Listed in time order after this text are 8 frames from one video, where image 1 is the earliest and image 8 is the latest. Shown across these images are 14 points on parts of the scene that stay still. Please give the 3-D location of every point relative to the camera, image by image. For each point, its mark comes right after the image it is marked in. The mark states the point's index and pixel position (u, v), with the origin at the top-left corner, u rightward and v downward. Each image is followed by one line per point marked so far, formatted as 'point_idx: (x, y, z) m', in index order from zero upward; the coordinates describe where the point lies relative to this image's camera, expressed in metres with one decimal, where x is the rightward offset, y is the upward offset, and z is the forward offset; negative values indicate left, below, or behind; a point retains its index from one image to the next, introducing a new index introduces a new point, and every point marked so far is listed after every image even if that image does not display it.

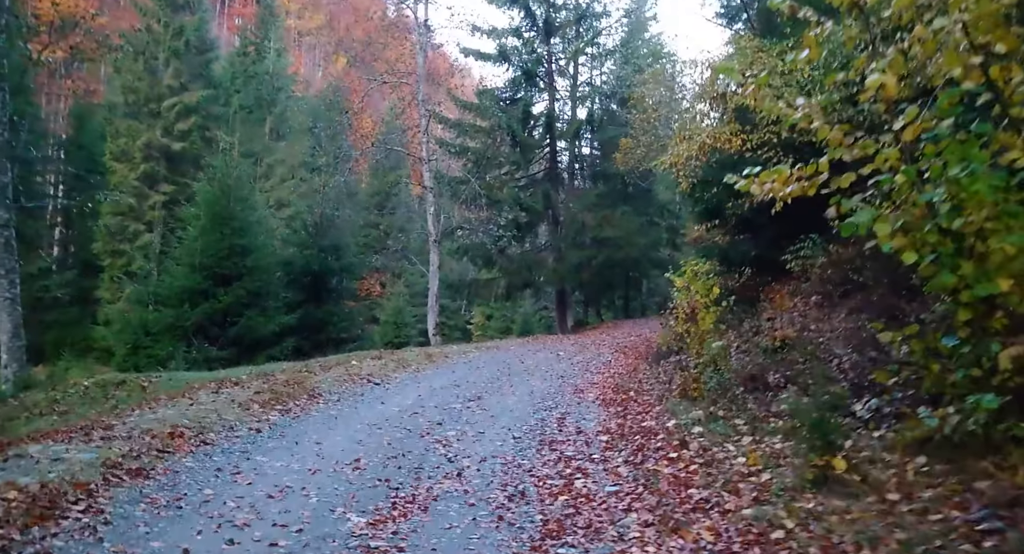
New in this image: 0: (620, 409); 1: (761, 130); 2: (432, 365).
0: (+1.6, -1.9, +11.4) m
1: (+4.6, +2.7, +14.5) m
2: (-1.7, -1.8, +16.2) m
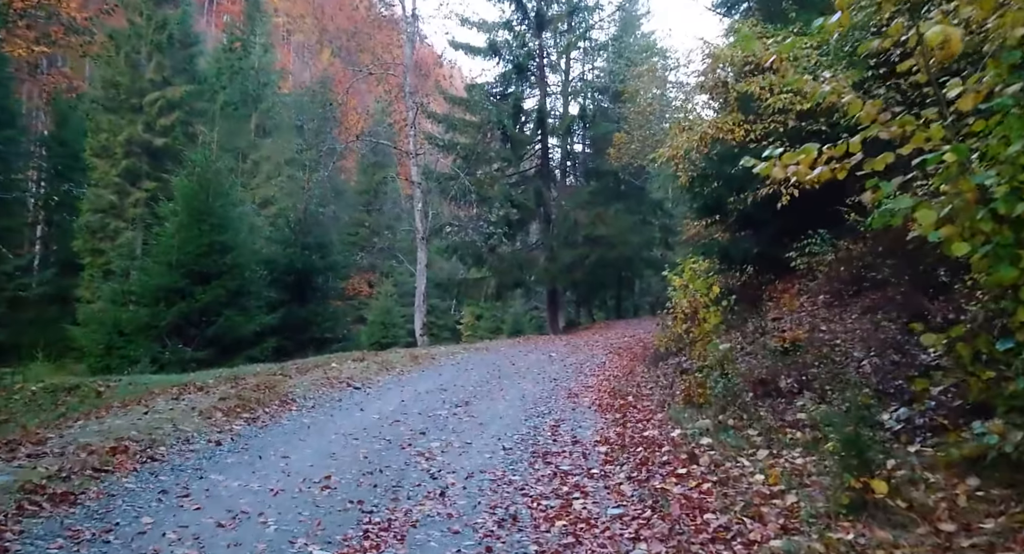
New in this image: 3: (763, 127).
0: (+1.5, -1.9, +10.5) m
1: (+4.5, +2.8, +13.7) m
2: (-1.9, -1.8, +15.3) m
3: (+4.5, +2.7, +13.7) m
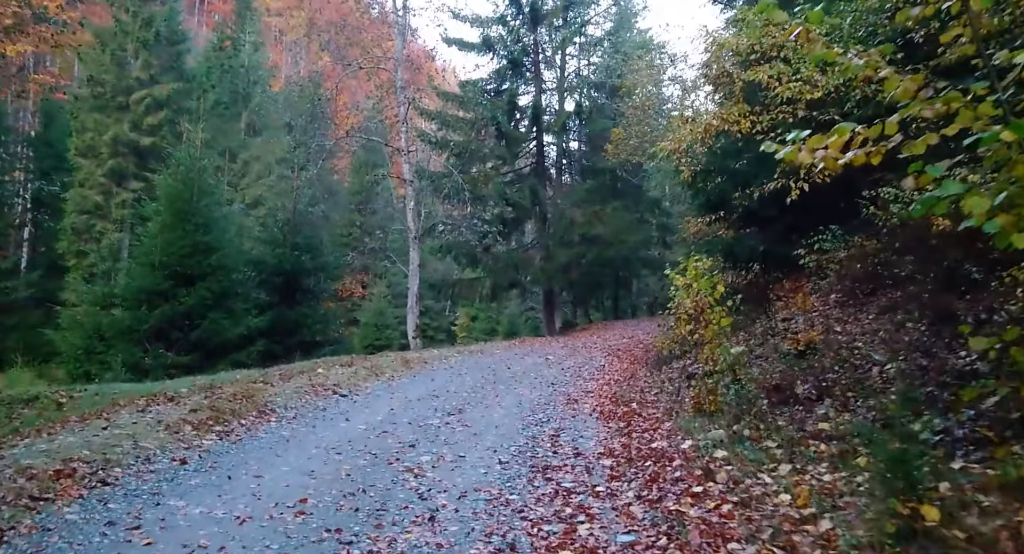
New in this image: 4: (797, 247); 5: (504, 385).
0: (+1.4, -1.9, +9.9) m
1: (+4.4, +2.8, +13.1) m
2: (-1.9, -1.8, +14.6) m
3: (+4.4, +2.7, +13.1) m
4: (+5.5, +0.6, +15.0) m
5: (-0.2, -1.9, +14.1) m
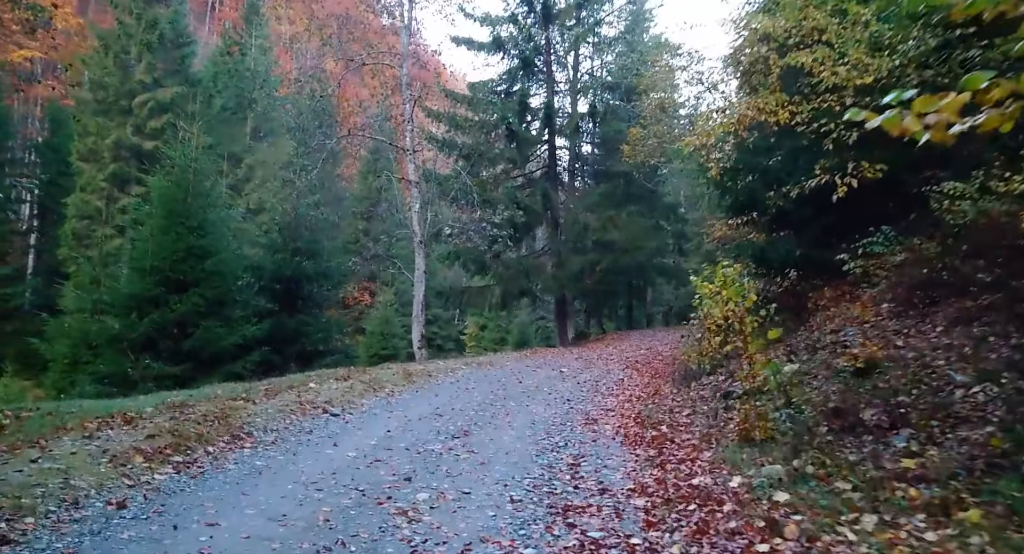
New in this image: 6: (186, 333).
0: (+1.6, -1.9, +8.5) m
1: (+4.6, +2.7, +11.8) m
2: (-1.7, -1.9, +13.3) m
3: (+4.6, +2.6, +11.8) m
4: (+5.7, +0.5, +13.7) m
5: (0.0, -2.0, +12.8) m
6: (-8.3, -1.4, +19.9) m
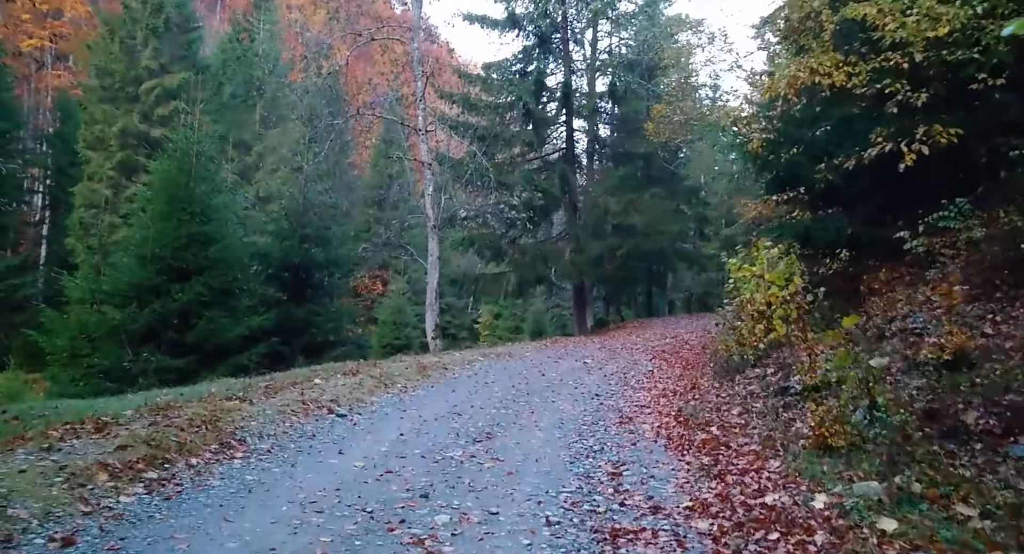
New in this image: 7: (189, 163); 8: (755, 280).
0: (+1.9, -1.7, +7.4) m
1: (+4.9, +3.0, +10.5) m
2: (-1.4, -1.6, +12.2) m
3: (+4.9, +2.9, +10.5) m
4: (+6.0, +0.8, +12.4) m
5: (+0.4, -1.8, +11.7) m
6: (-7.8, -1.1, +18.9) m
7: (-8.1, +2.9, +19.5) m
8: (+3.6, 0.0, +11.9) m
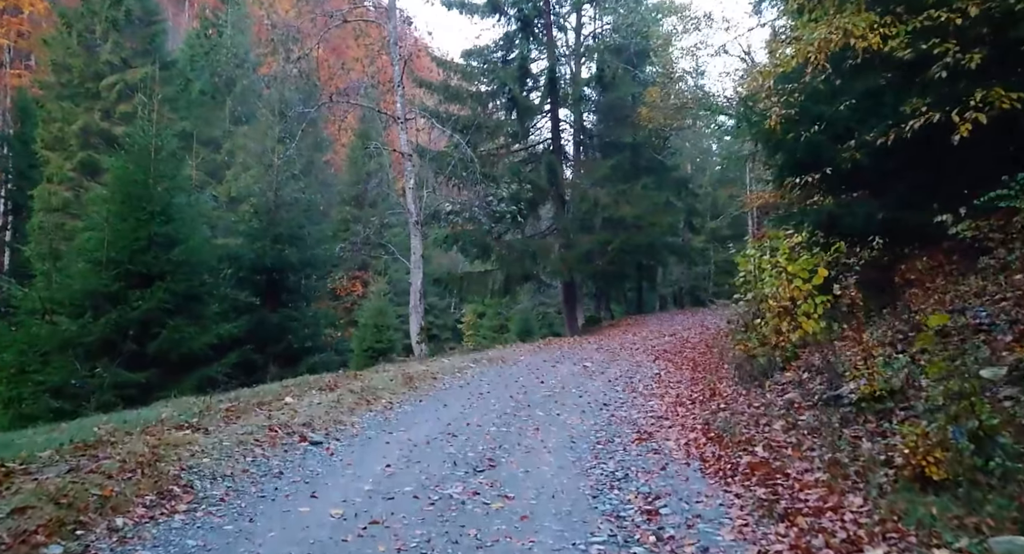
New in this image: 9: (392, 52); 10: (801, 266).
0: (+2.0, -1.7, +6.1) m
1: (+4.8, +3.1, +9.2) m
2: (-1.4, -1.6, +10.8) m
3: (+4.8, +3.0, +9.3) m
4: (+5.9, +0.9, +11.2) m
5: (+0.4, -1.8, +10.3) m
6: (-8.0, -1.3, +17.3) m
7: (-8.4, +2.7, +17.9) m
8: (+3.6, +0.1, +10.6) m
9: (-3.0, +5.6, +19.7) m
10: (+3.8, +0.2, +10.2) m
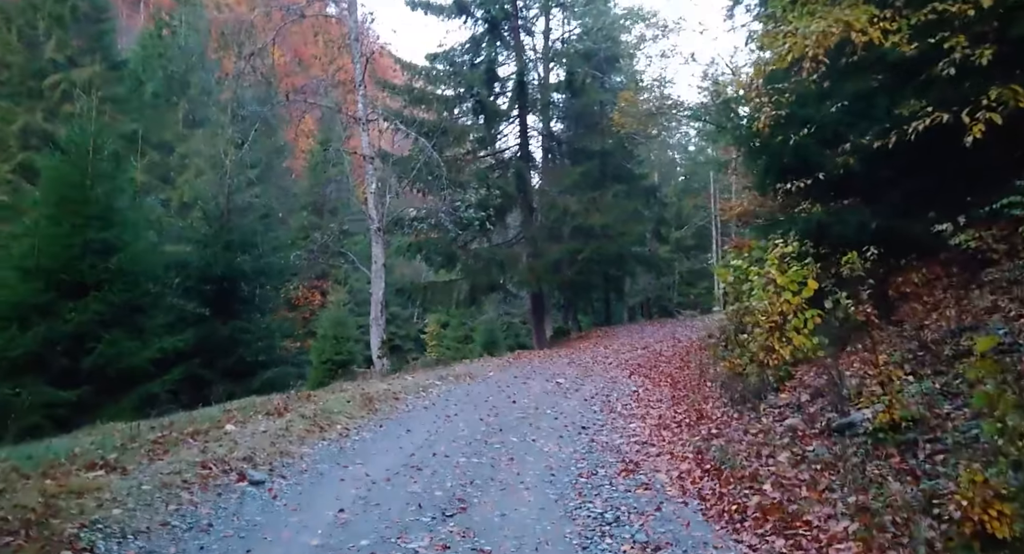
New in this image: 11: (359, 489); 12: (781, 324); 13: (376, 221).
0: (+1.8, -1.8, +5.2) m
1: (+4.5, +2.9, +8.5) m
2: (-1.8, -1.8, +9.8) m
3: (+4.5, +2.9, +8.6) m
4: (+5.6, +0.7, +10.5) m
5: (+0.1, -1.9, +9.4) m
6: (-8.6, -1.4, +16.0) m
7: (-9.1, +2.5, +16.6) m
8: (+3.2, -0.1, +9.9) m
9: (-3.8, +5.4, +18.7) m
10: (+3.4, 0.0, +9.4) m
11: (-1.3, -1.8, +6.6) m
12: (+3.3, -0.5, +9.3) m
13: (-3.4, +1.4, +19.3) m
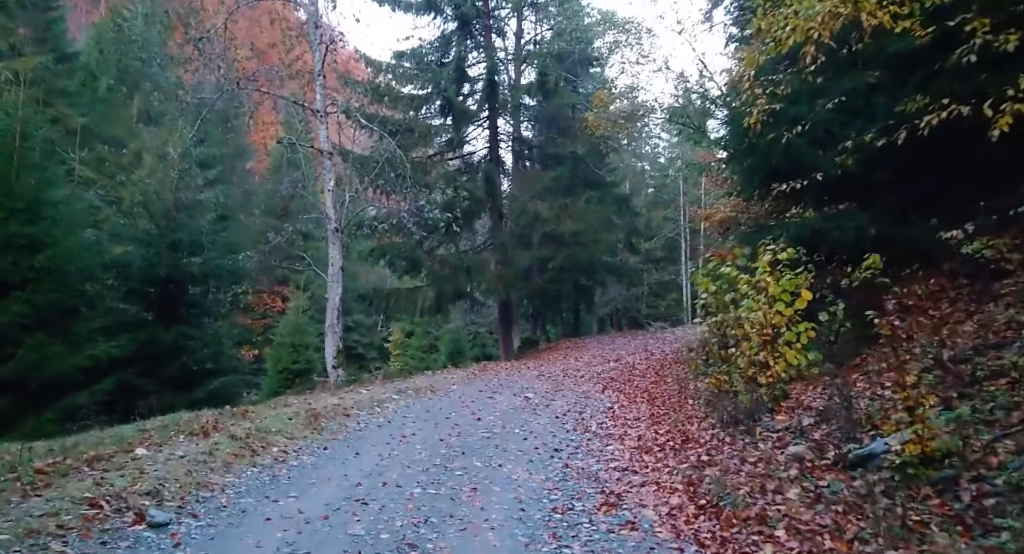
0: (+1.6, -1.8, +4.1) m
1: (+4.2, +2.8, +7.7) m
2: (-2.2, -1.8, +8.6) m
3: (+4.2, +2.8, +7.7) m
4: (+5.2, +0.6, +9.6) m
5: (-0.3, -1.9, +8.2) m
6: (-9.3, -1.4, +14.5) m
7: (-9.7, +2.6, +15.1) m
8: (+2.8, -0.2, +8.9) m
9: (-4.4, +5.3, +17.5) m
10: (+3.0, -0.1, +8.5) m
11: (-1.6, -1.8, +5.5) m
12: (+2.9, -0.6, +8.4) m
13: (-4.1, +1.3, +18.0) m
